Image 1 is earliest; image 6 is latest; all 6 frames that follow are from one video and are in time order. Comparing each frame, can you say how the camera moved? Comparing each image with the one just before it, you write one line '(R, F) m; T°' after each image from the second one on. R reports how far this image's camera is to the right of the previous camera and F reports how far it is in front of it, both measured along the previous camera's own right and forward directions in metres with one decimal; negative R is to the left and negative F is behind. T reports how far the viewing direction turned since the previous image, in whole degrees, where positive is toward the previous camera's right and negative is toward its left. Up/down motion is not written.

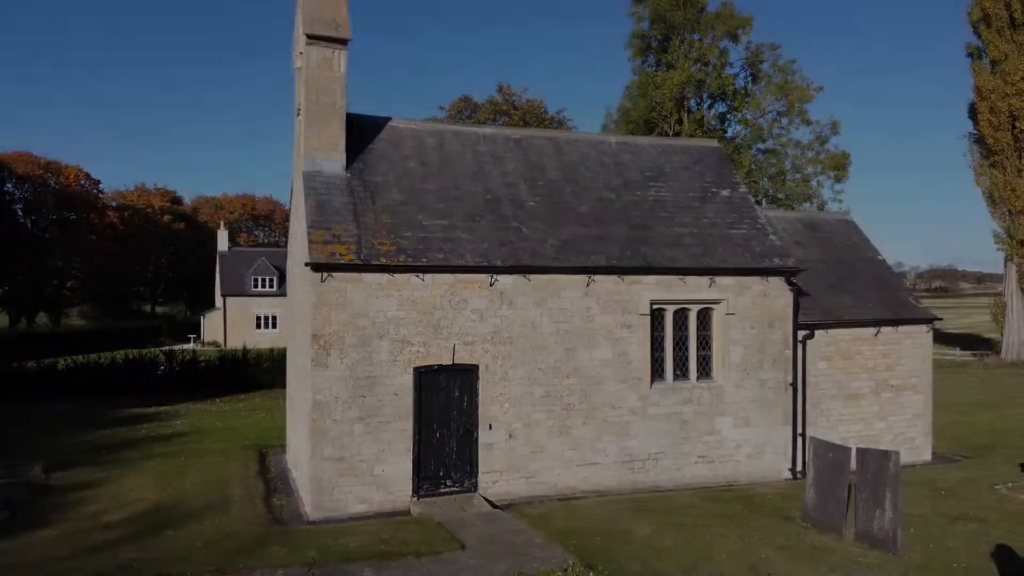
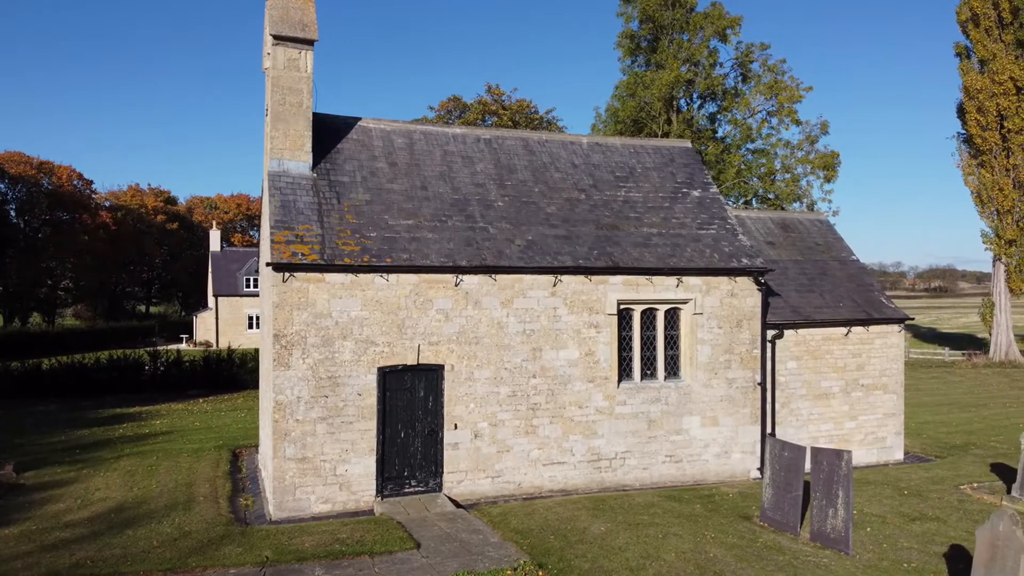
(+0.6, 0.0) m; 0°
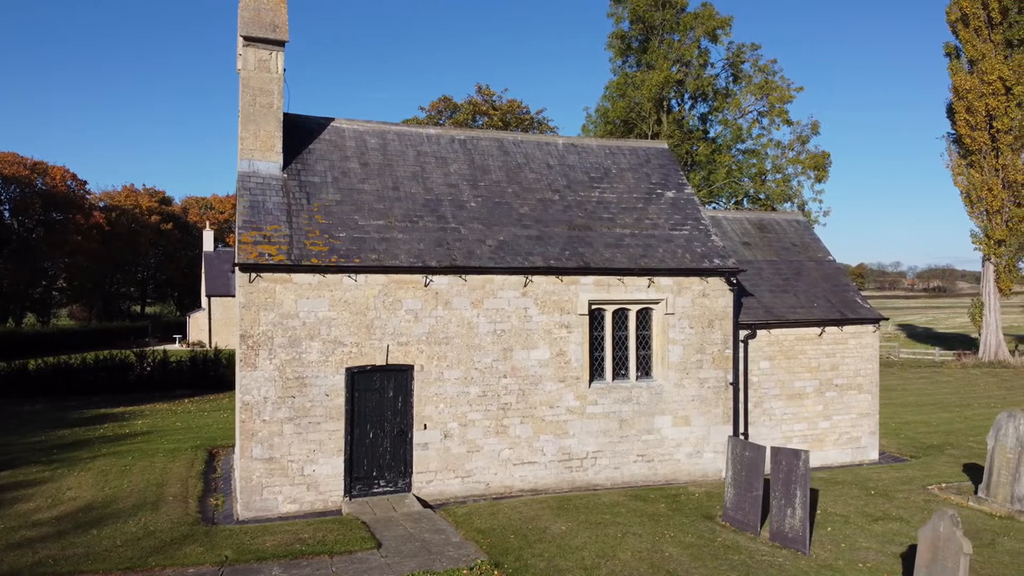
(+0.5, 0.0) m; 0°
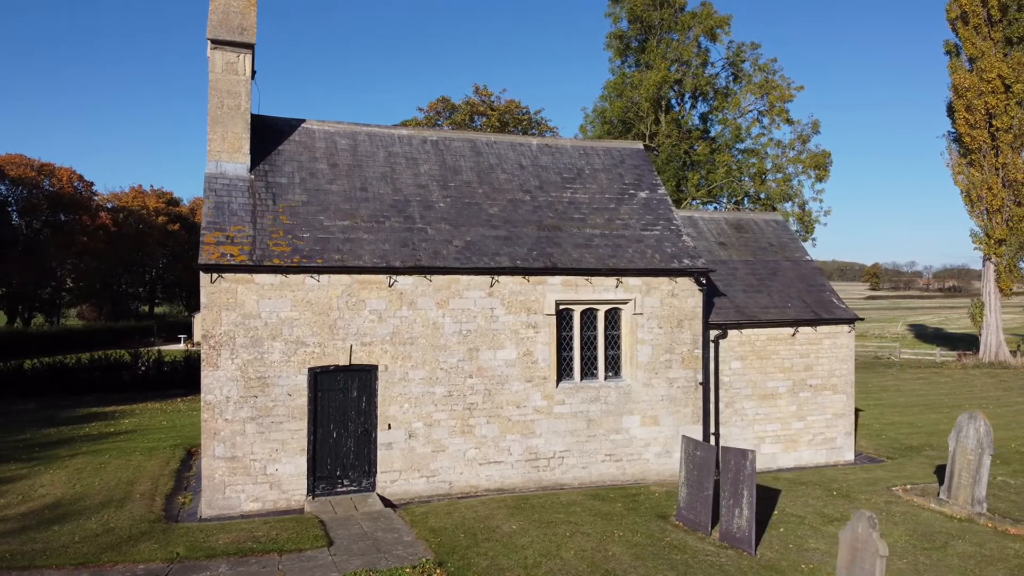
(+0.9, 0.0) m; -1°
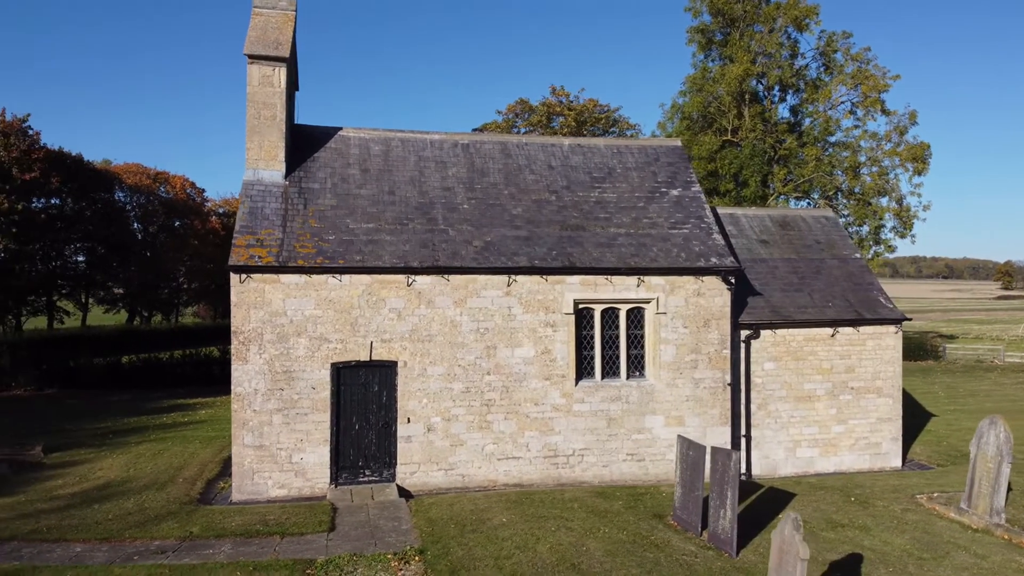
(+1.6, -0.2) m; -8°
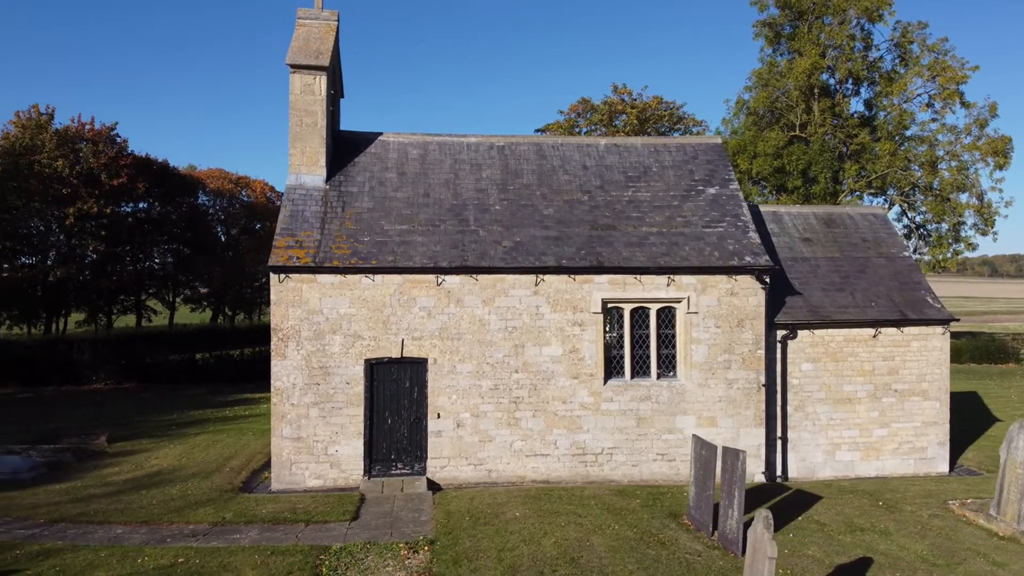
(+0.9, -0.2) m; -6°
